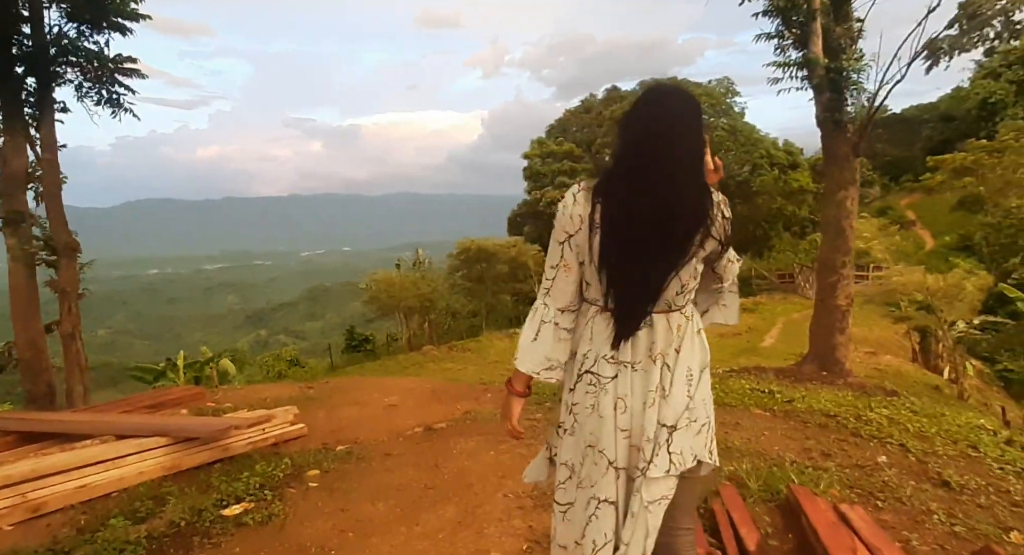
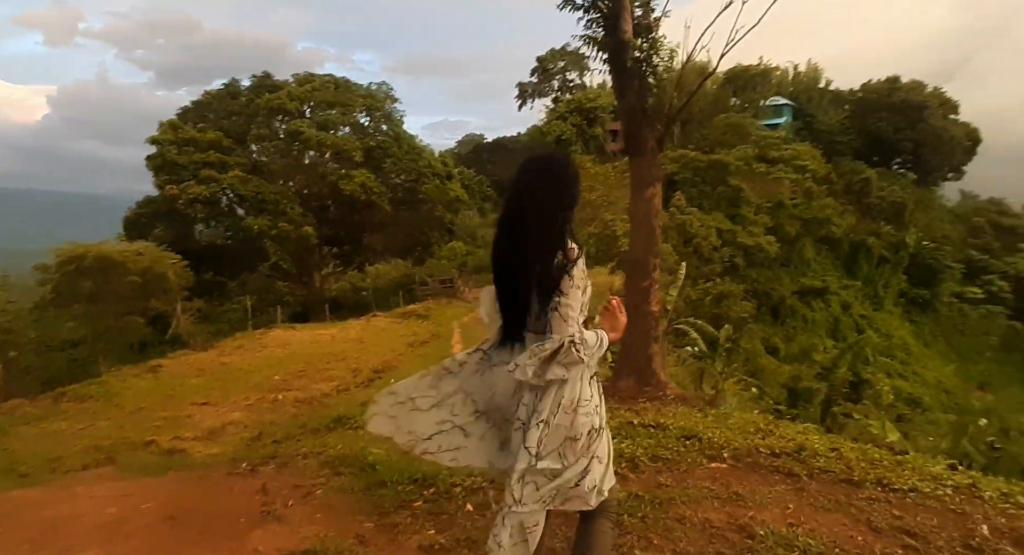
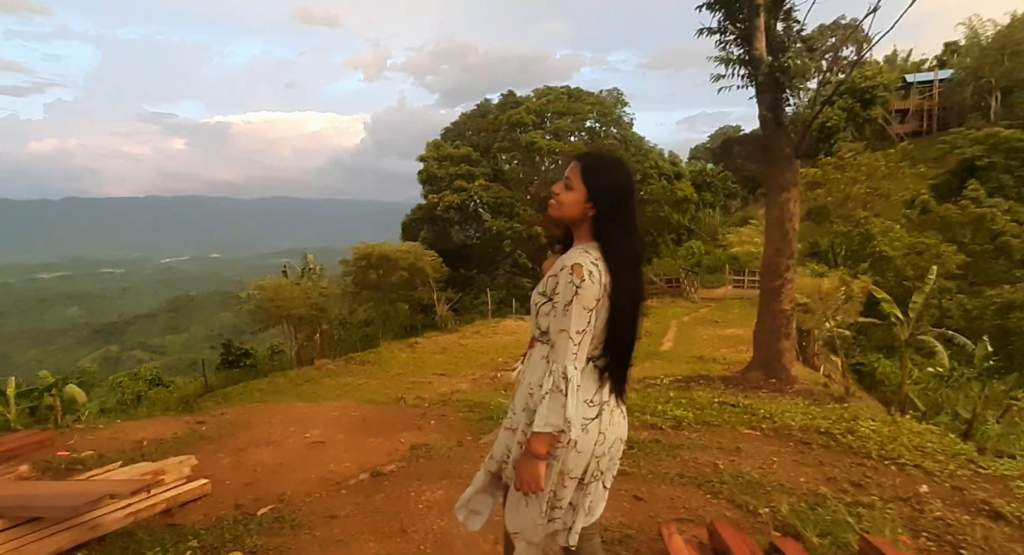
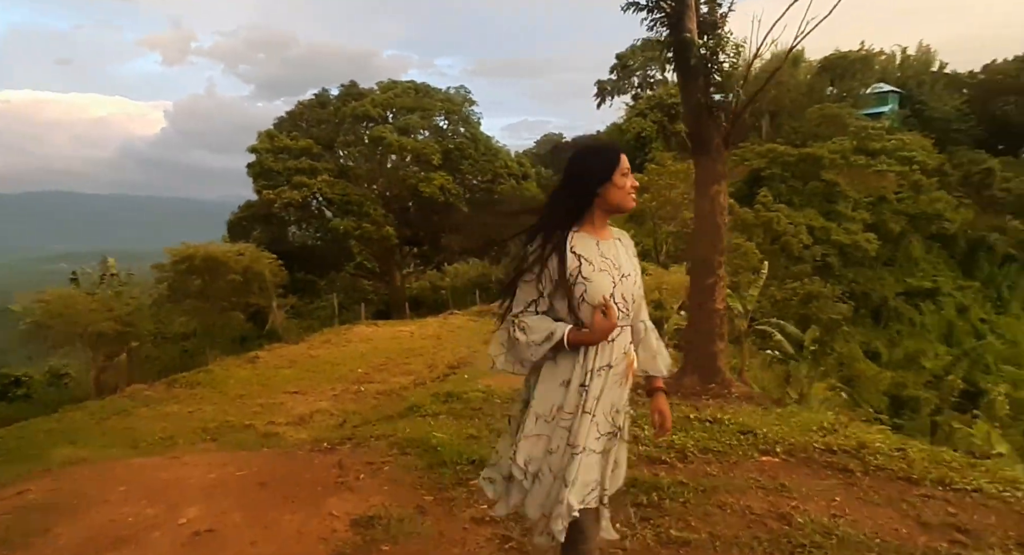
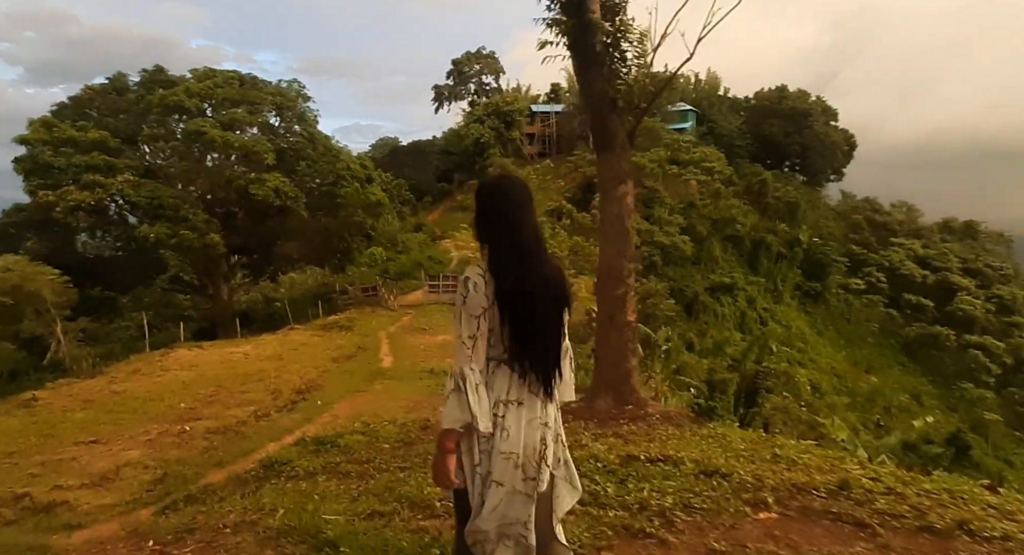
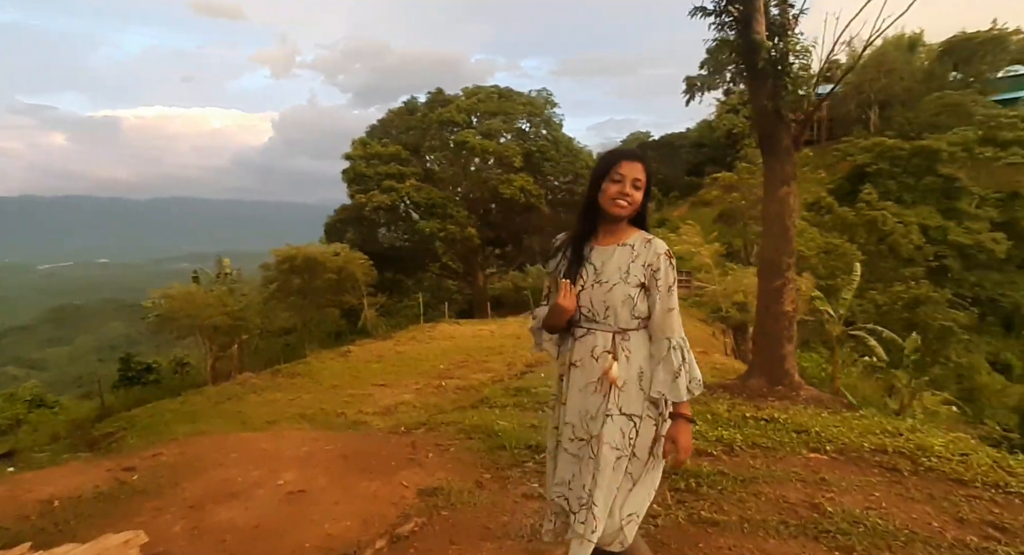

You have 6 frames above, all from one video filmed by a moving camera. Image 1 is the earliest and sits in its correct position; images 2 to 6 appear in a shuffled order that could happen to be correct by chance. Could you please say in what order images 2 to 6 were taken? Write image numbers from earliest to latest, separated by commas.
3, 6, 4, 2, 5
